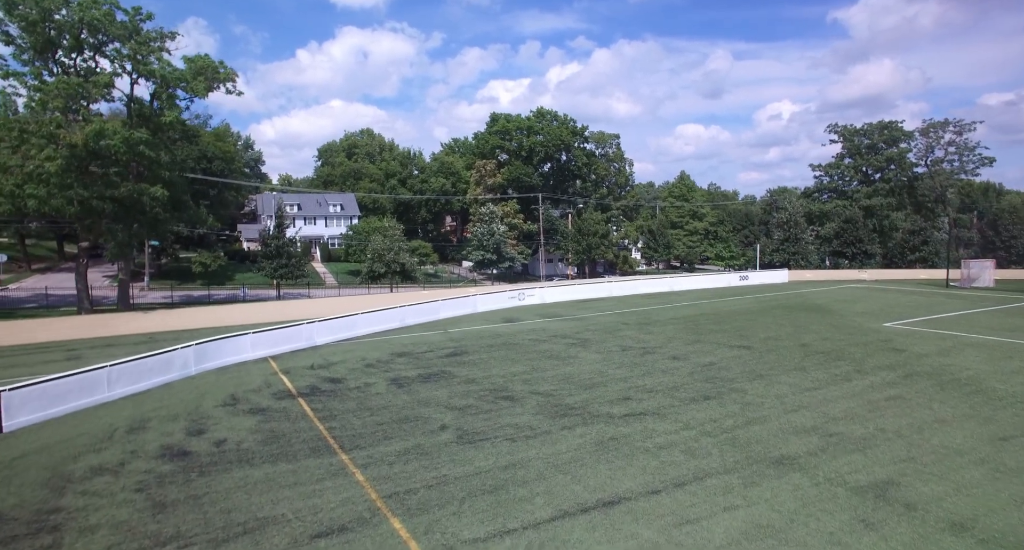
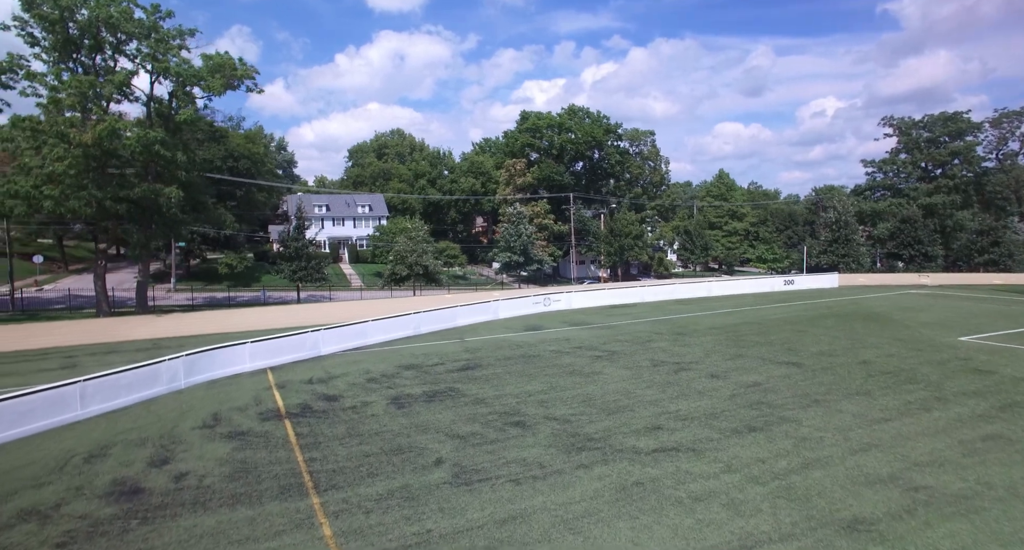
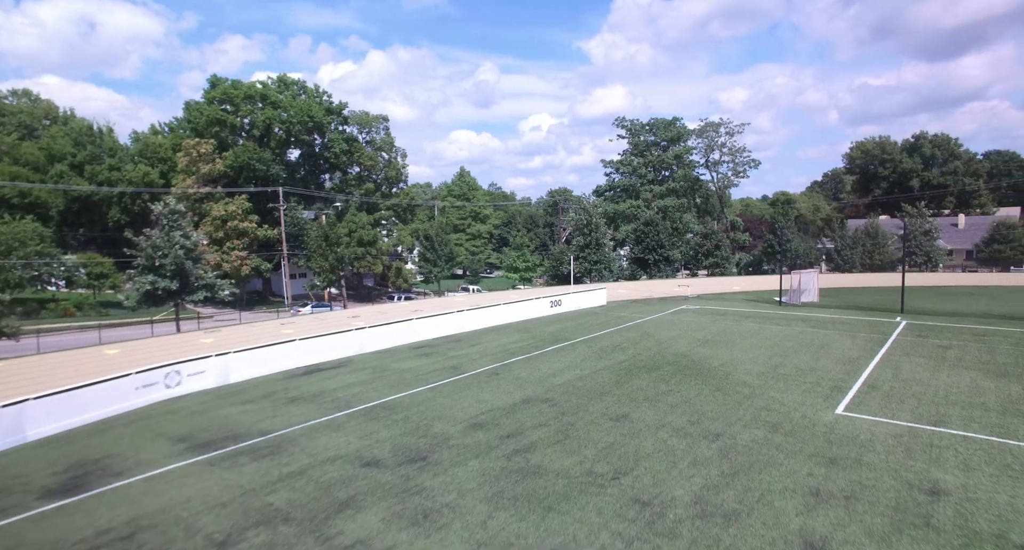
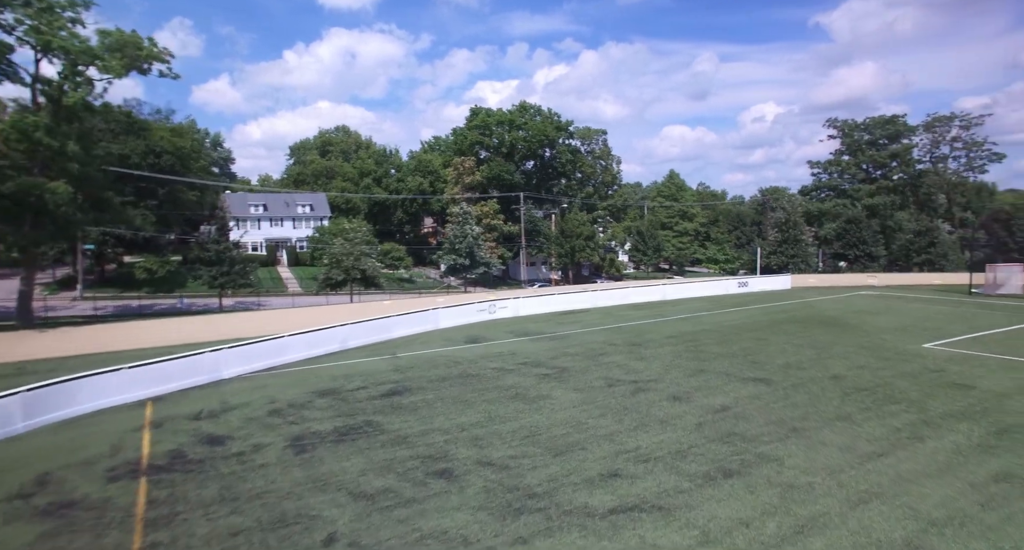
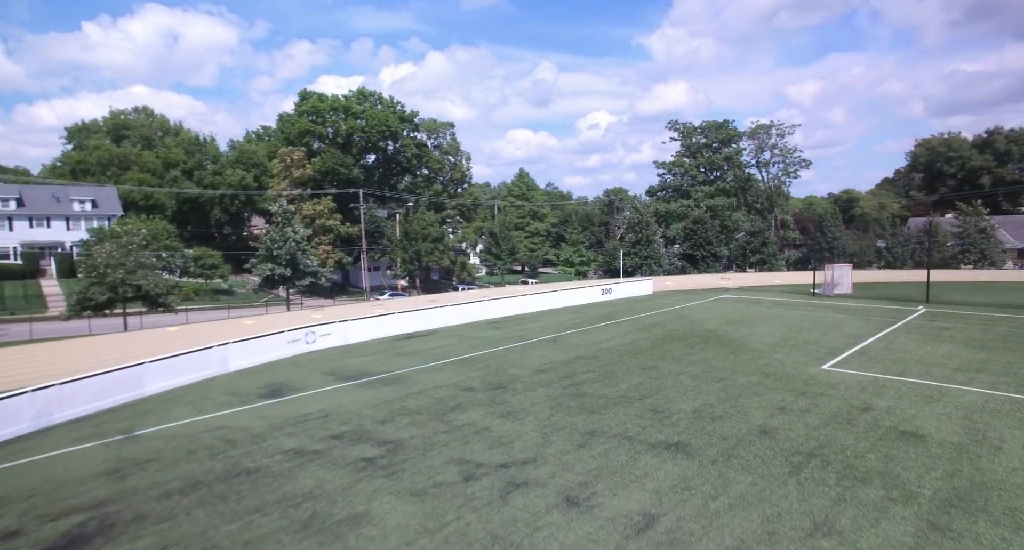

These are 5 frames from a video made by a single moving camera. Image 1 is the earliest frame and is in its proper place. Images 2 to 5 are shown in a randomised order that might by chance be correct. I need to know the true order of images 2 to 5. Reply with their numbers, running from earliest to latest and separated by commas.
2, 4, 5, 3
